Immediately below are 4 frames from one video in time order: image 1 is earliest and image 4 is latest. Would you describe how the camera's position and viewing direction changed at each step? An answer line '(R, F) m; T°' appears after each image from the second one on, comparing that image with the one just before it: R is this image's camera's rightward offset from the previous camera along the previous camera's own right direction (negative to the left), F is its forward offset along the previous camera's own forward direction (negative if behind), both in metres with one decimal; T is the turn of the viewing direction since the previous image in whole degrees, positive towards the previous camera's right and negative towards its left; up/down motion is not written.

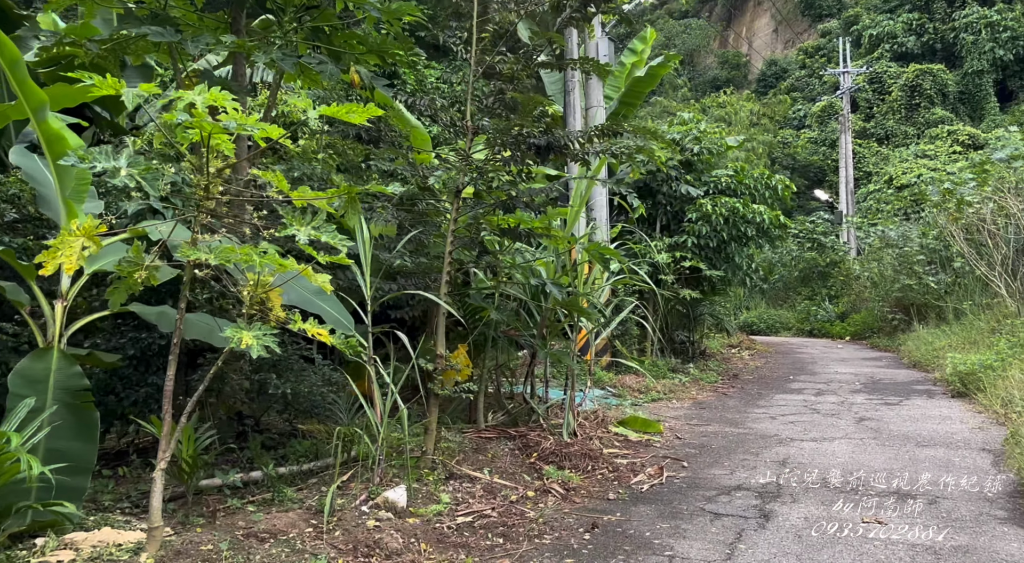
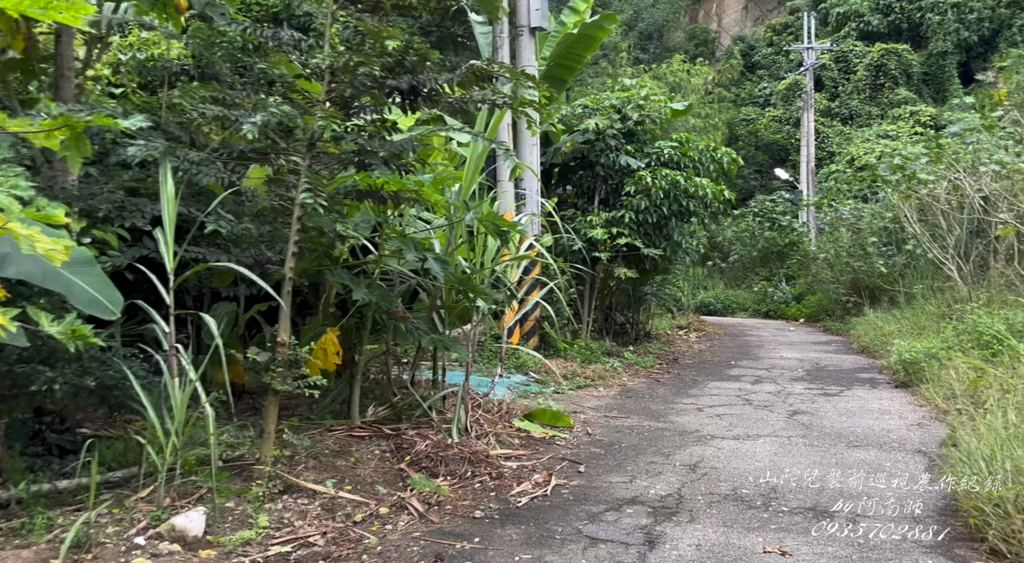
(+0.5, +0.7) m; +2°
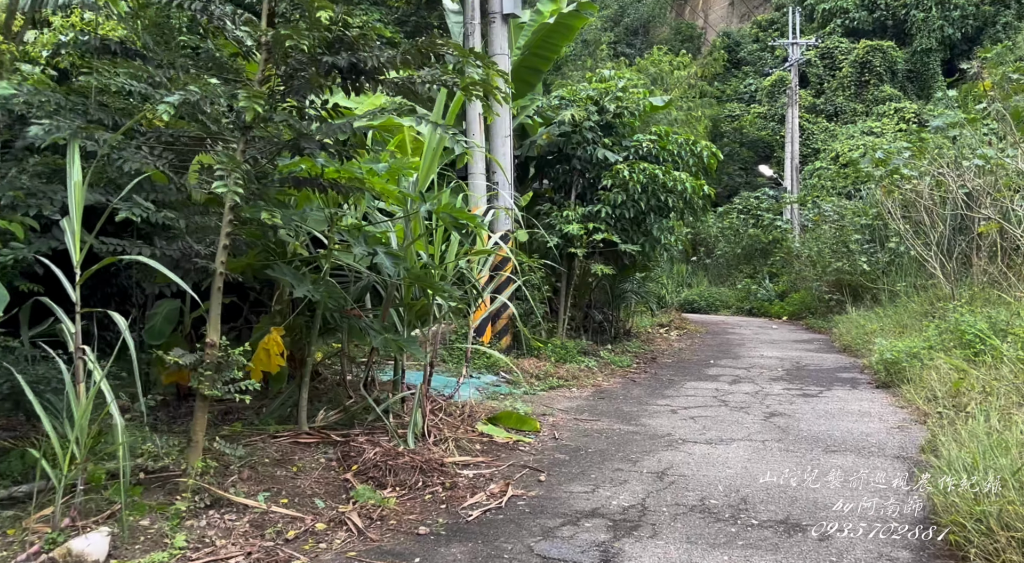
(+0.2, +0.3) m; +1°
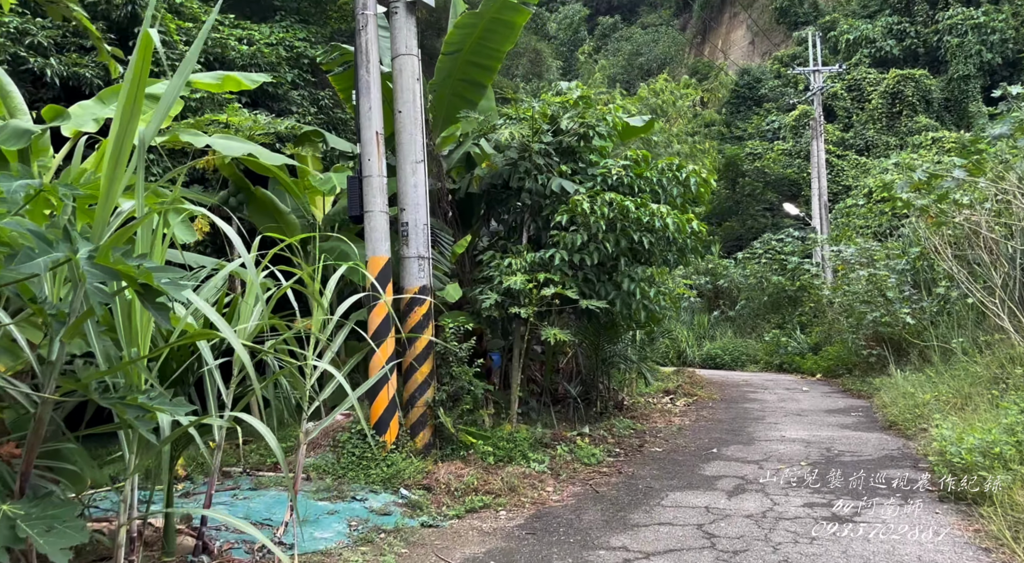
(+0.8, +2.2) m; -2°
